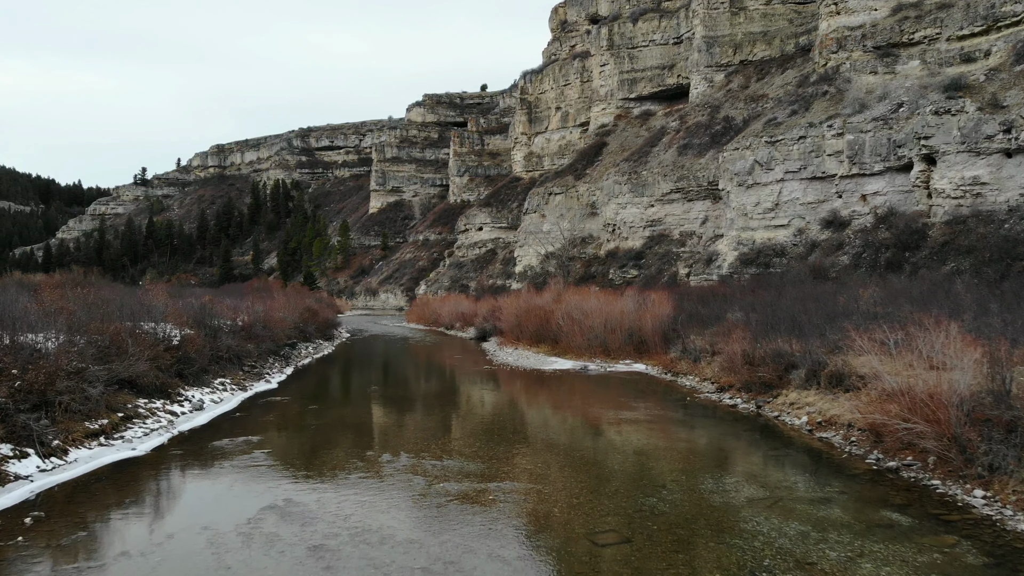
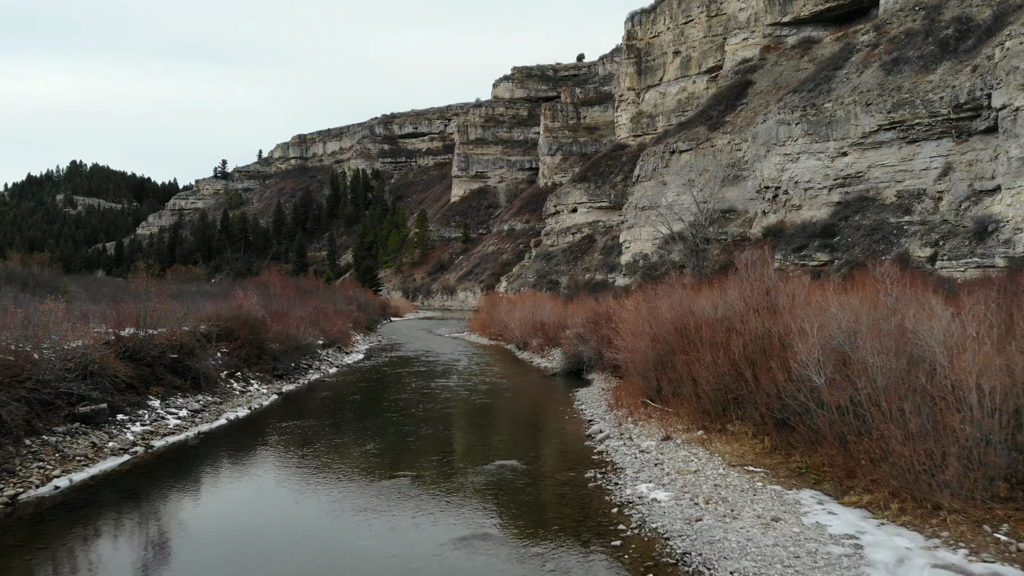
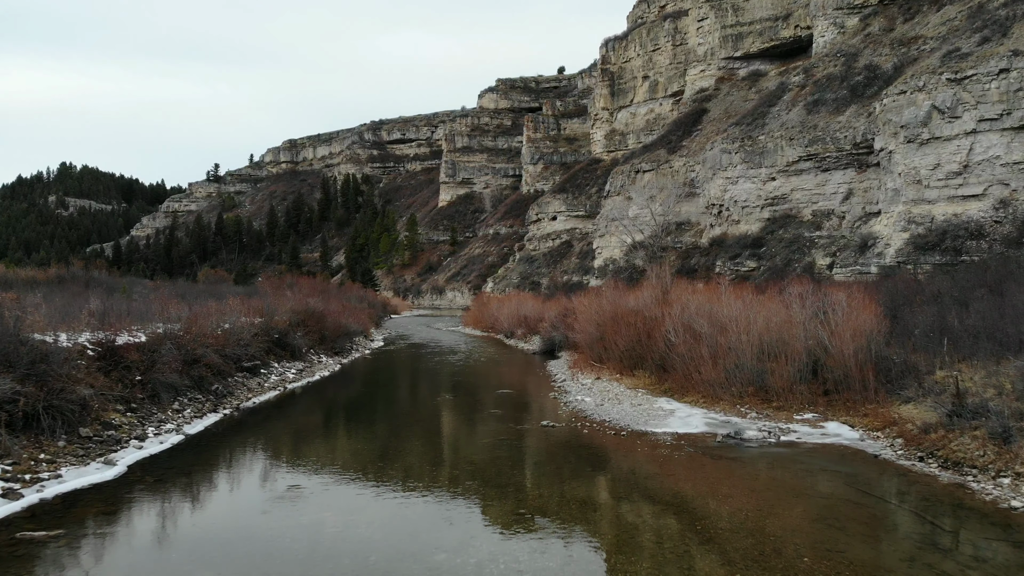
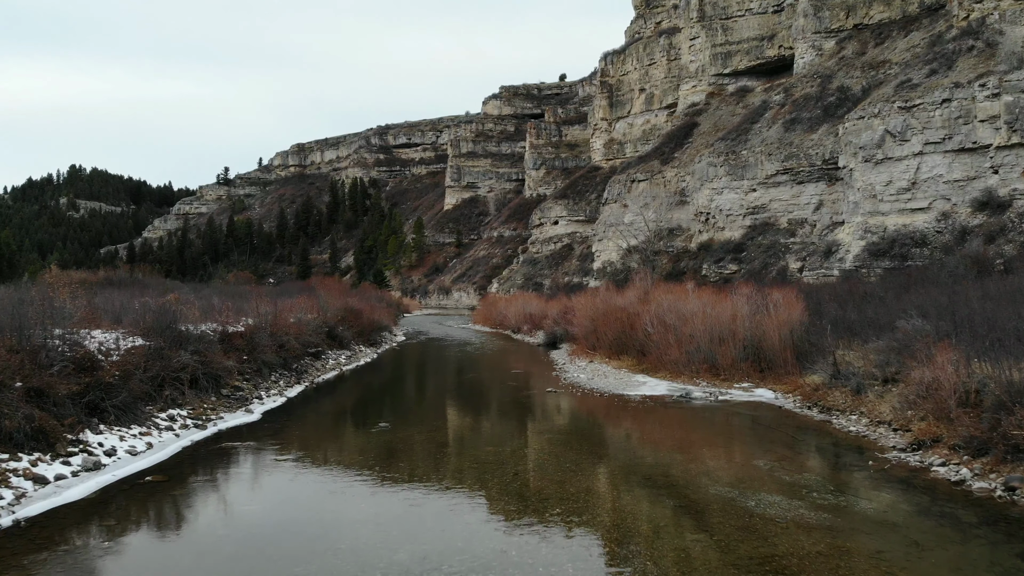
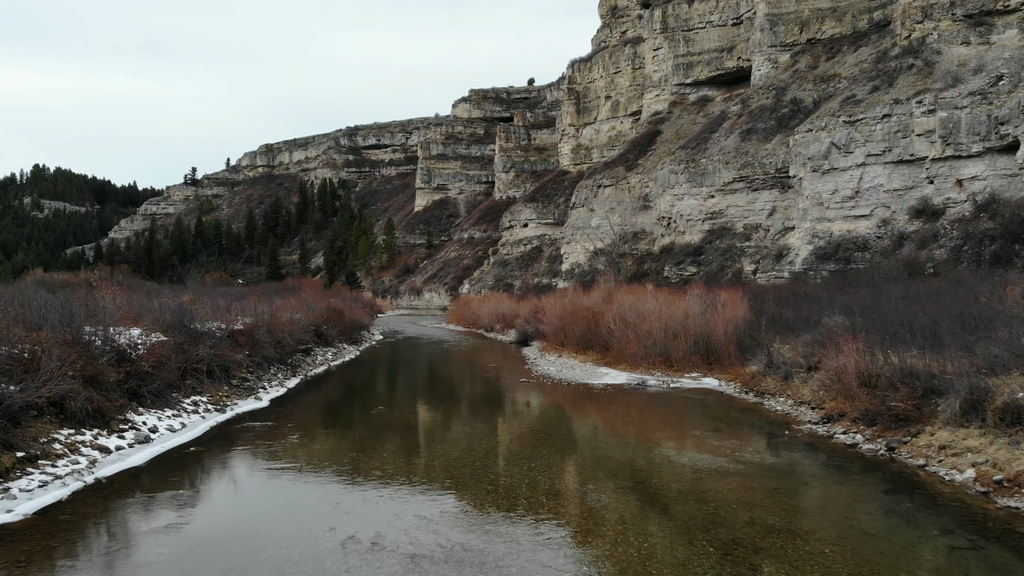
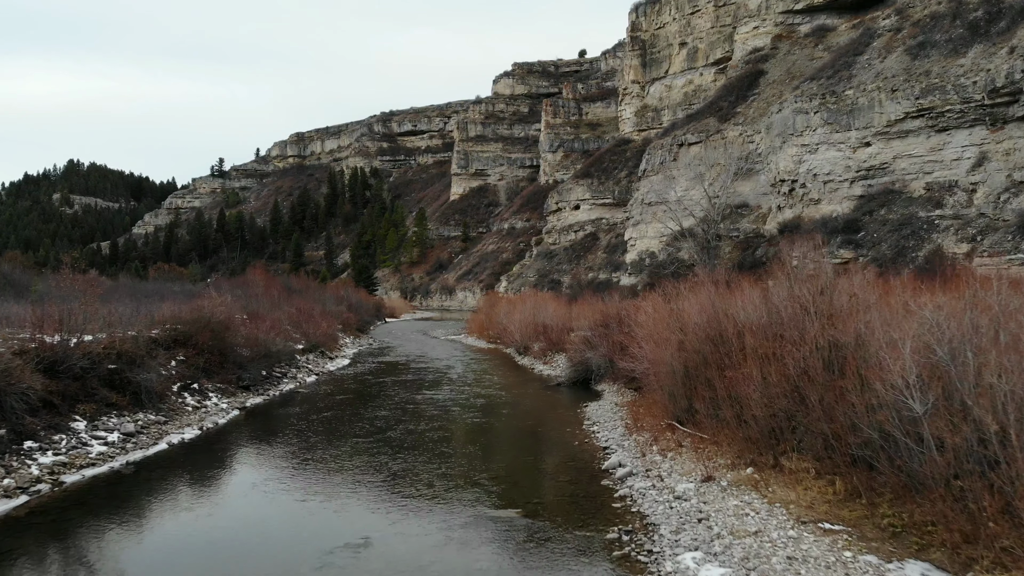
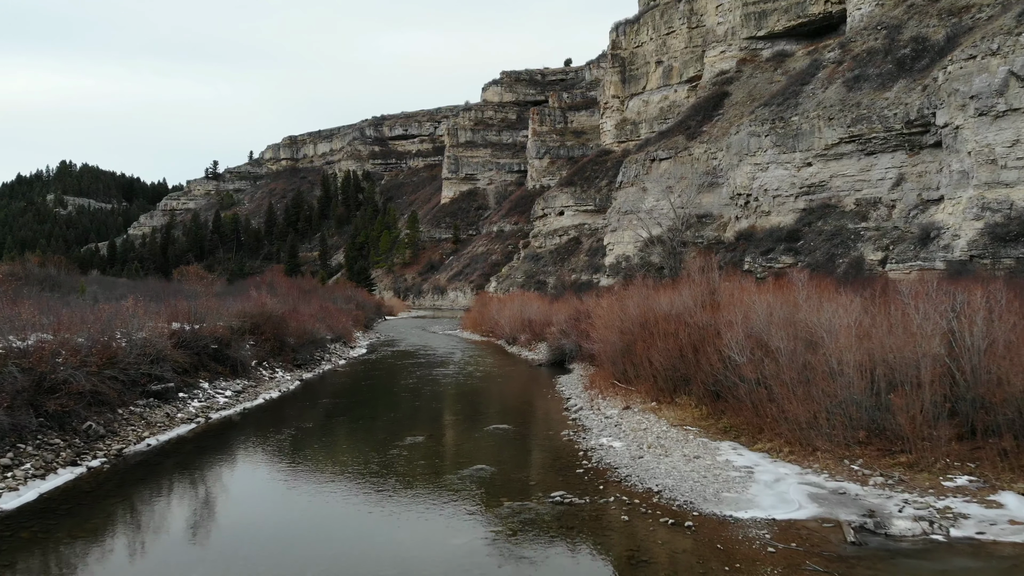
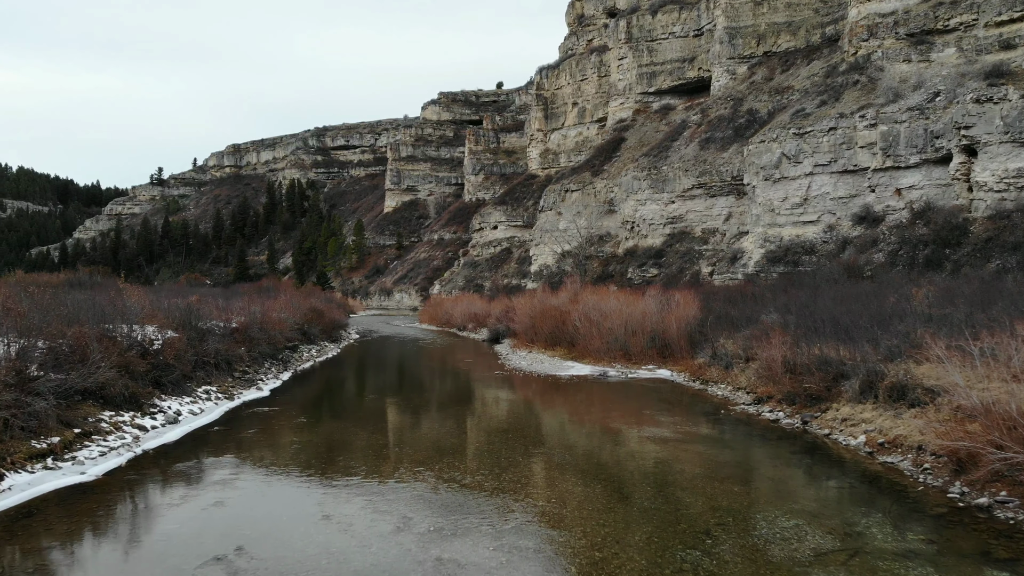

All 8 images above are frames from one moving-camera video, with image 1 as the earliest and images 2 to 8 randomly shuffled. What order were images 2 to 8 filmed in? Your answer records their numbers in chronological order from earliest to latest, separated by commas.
8, 5, 4, 3, 7, 2, 6
